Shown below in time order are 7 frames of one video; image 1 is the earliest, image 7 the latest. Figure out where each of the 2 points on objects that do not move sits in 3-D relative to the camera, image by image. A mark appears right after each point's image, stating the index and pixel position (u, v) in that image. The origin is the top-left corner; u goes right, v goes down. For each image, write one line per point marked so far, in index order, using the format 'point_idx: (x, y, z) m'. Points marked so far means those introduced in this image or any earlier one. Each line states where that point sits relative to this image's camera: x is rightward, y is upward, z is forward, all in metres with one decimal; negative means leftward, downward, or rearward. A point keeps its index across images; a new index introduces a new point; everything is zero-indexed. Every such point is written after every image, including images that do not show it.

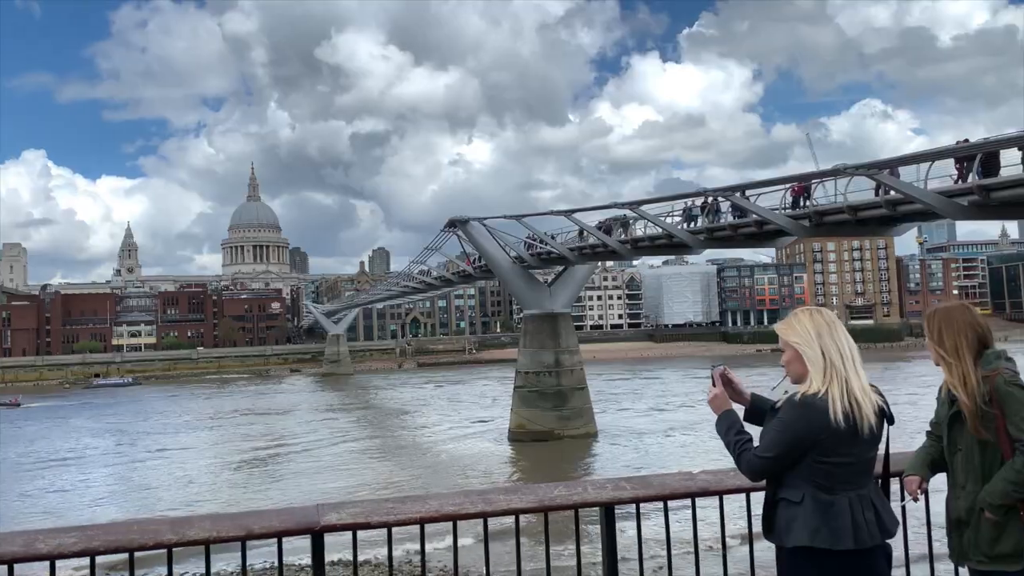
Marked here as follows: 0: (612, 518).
0: (+0.4, -0.9, +3.1) m
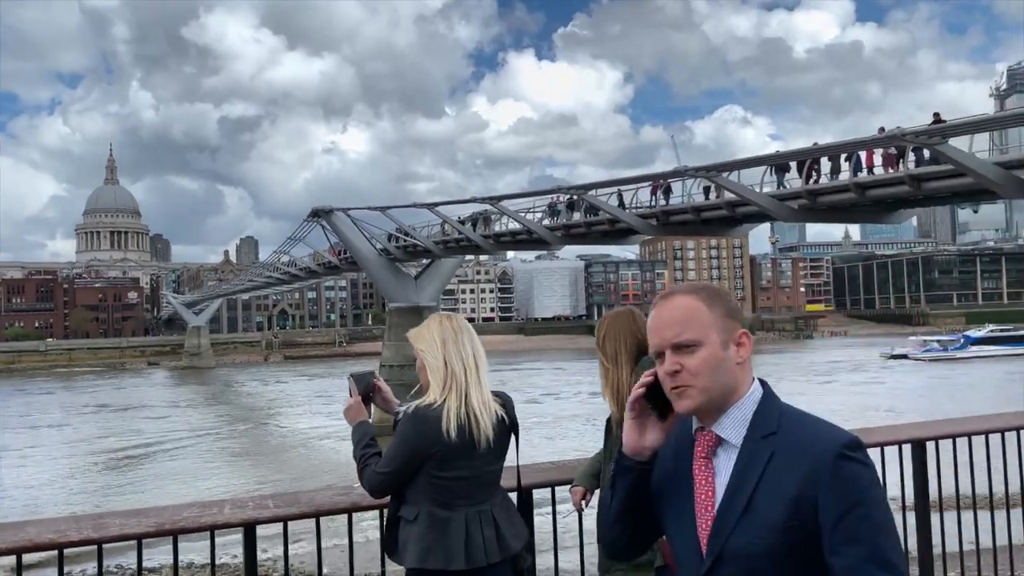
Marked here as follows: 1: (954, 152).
0: (-0.9, -0.9, +2.8) m
1: (+9.5, +2.9, +16.7) m
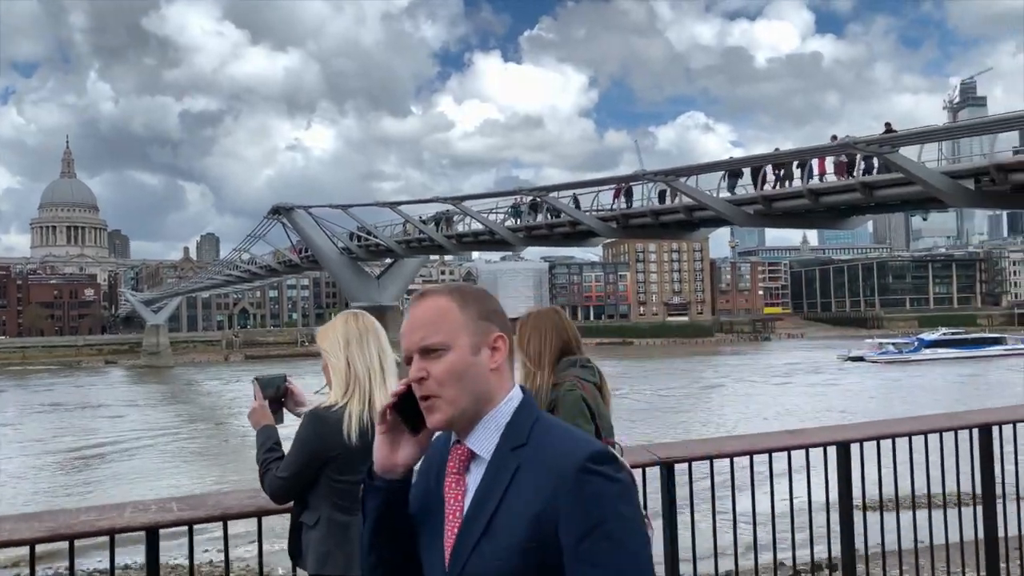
0: (-1.3, -0.9, +2.8) m
1: (+8.6, +2.8, +17.1) m
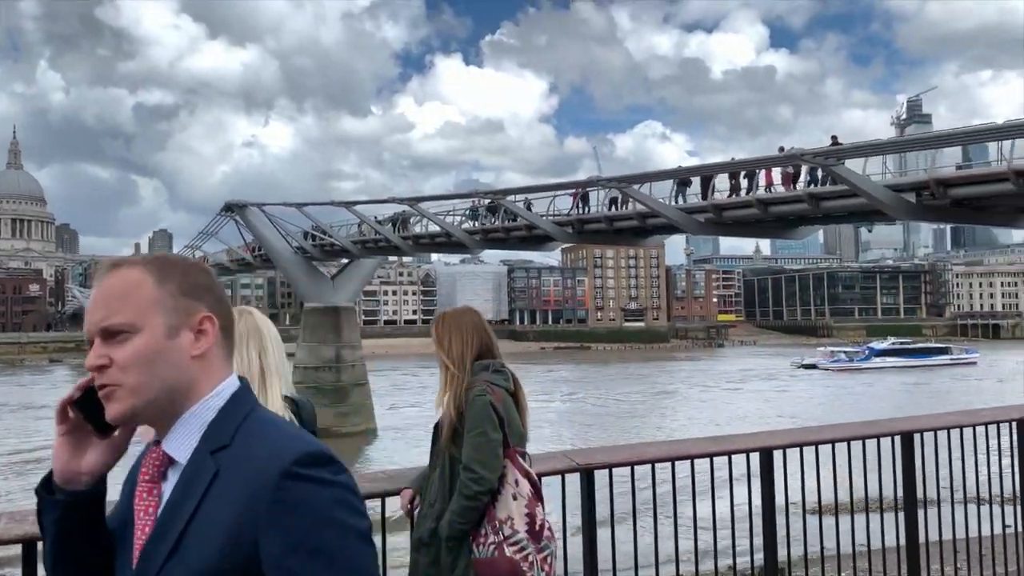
0: (-1.6, -0.9, +2.6) m
1: (+7.5, +2.5, +17.4) m
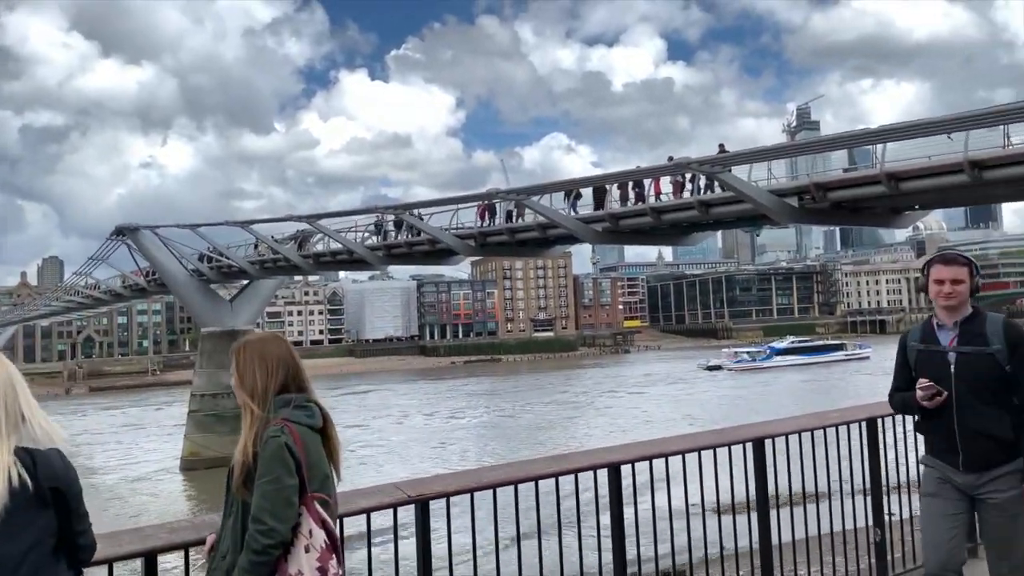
0: (-2.2, -1.0, +2.1) m
1: (+5.1, +2.5, +18.0) m
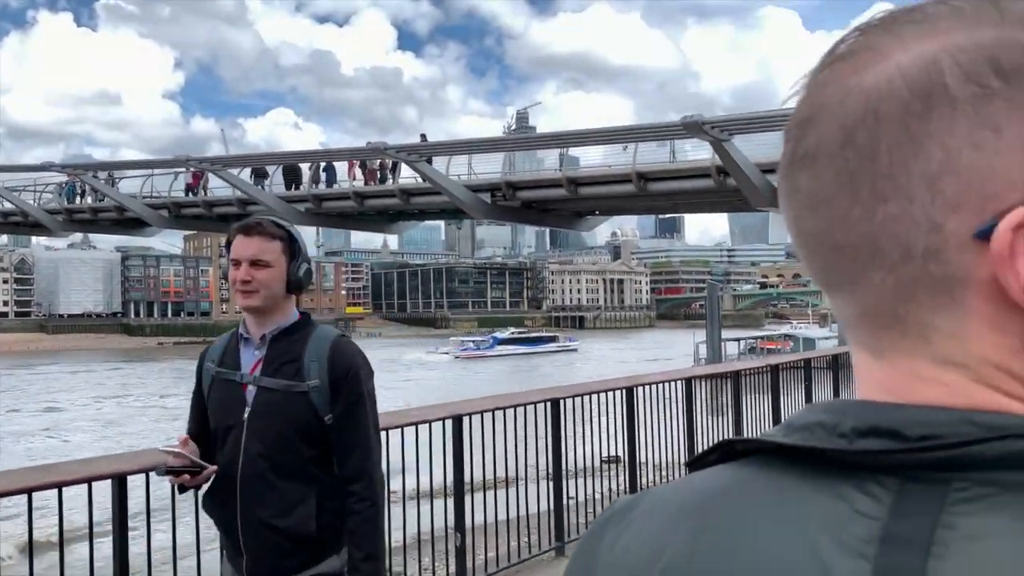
0: (-3.6, -0.9, +0.6) m
1: (-1.8, +2.7, +17.9) m
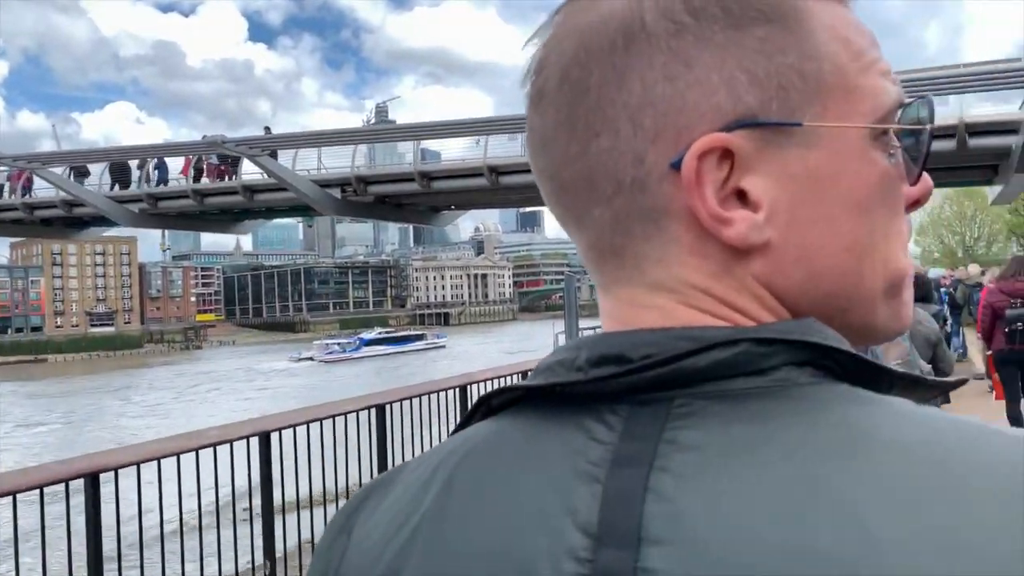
0: (-3.7, -1.0, -0.1) m
1: (-5.1, +2.6, +17.3) m
